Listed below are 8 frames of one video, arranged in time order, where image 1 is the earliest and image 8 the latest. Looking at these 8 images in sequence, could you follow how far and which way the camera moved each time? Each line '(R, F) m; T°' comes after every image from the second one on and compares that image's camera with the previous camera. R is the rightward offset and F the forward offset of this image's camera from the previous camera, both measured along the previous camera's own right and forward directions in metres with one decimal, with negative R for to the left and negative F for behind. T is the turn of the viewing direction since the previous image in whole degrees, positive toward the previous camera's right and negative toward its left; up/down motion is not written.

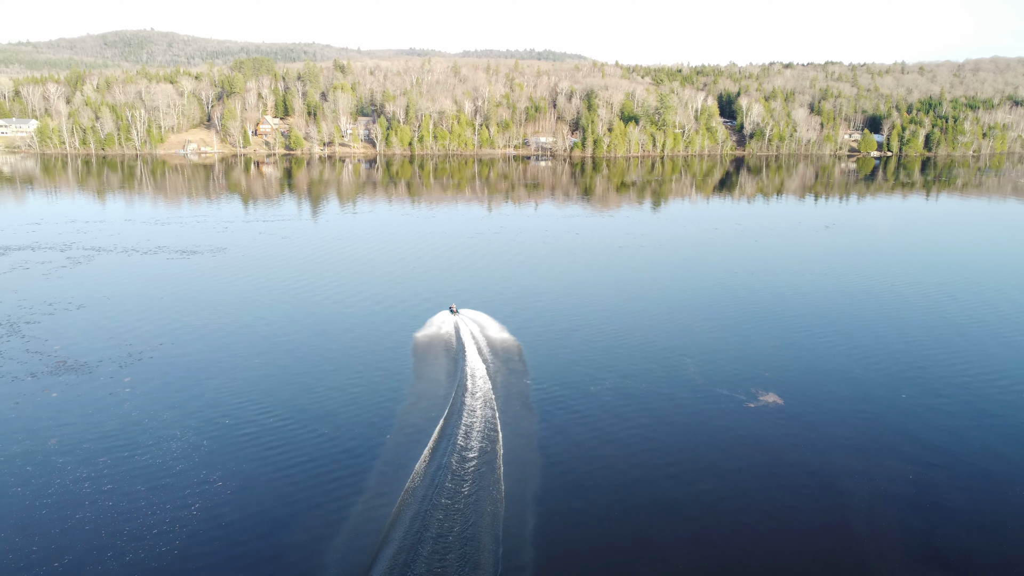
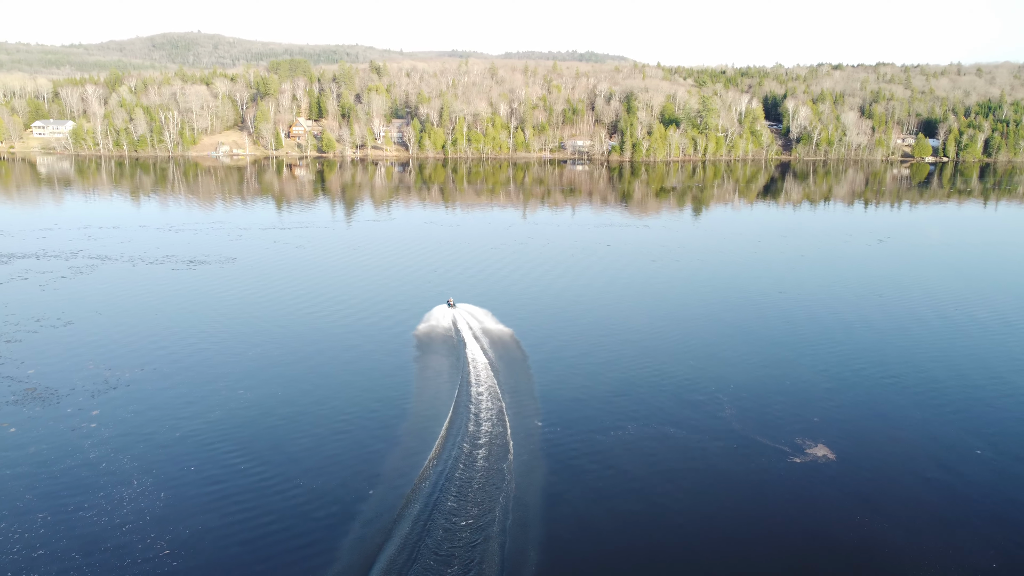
(+0.7, +2.8) m; -3°
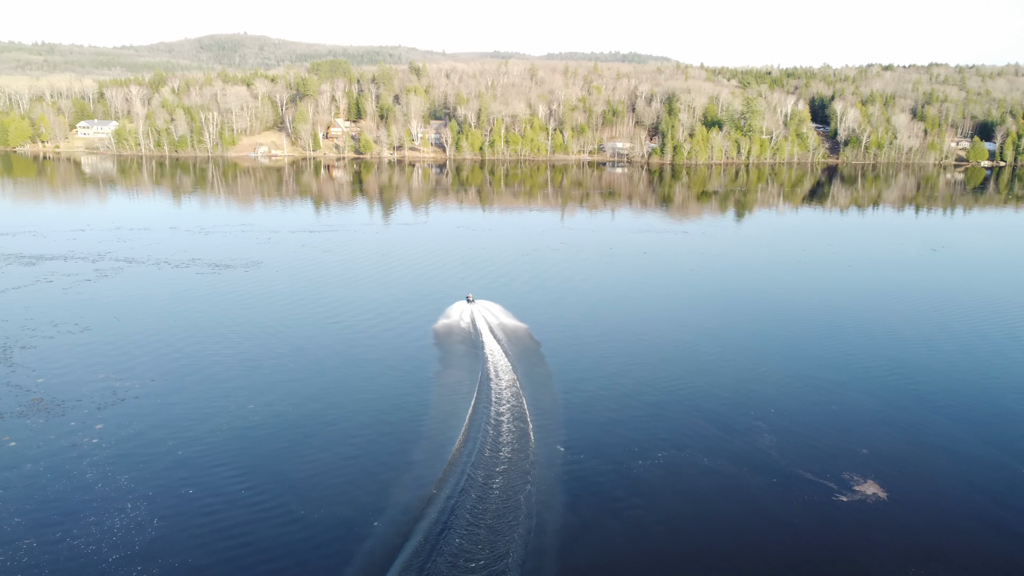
(+0.4, +1.4) m; -3°
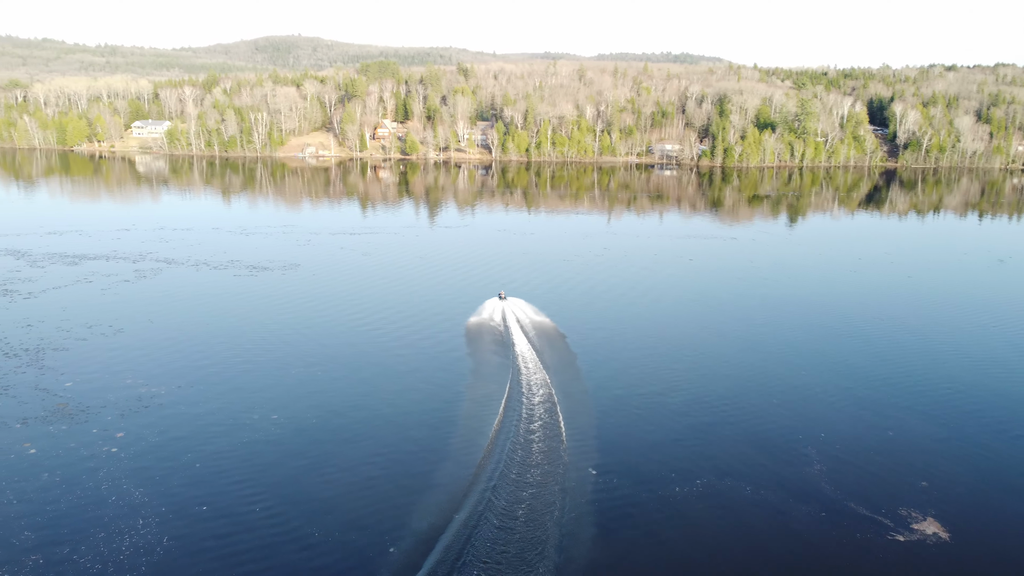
(+0.4, +1.0) m; -3°
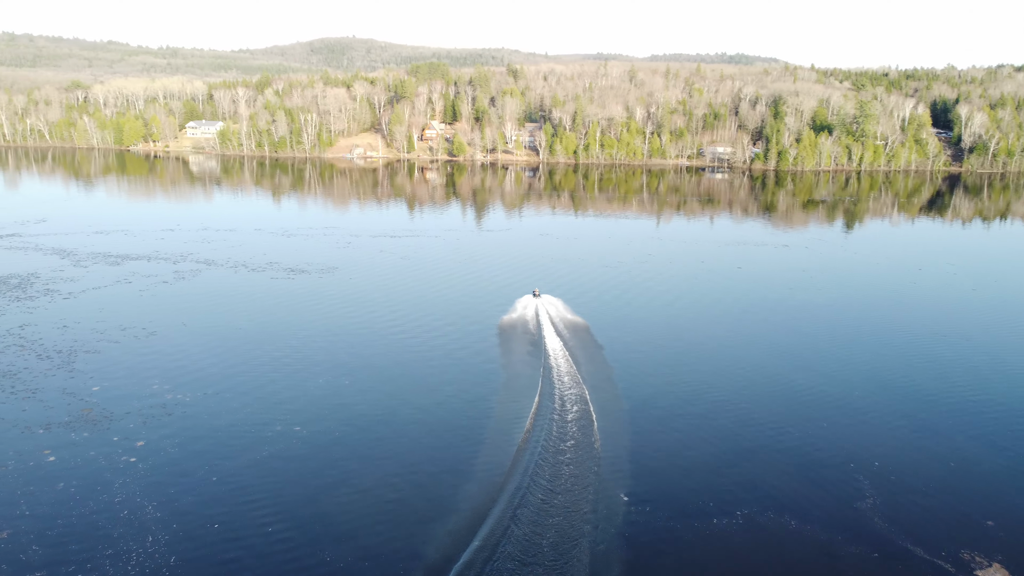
(+0.4, +1.0) m; -3°
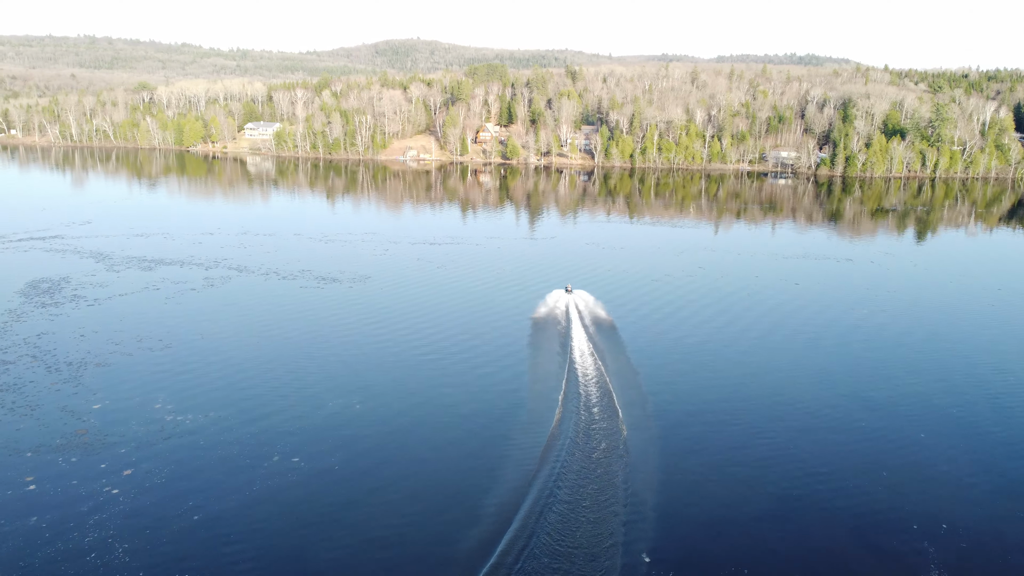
(+0.9, +2.0) m; -4°
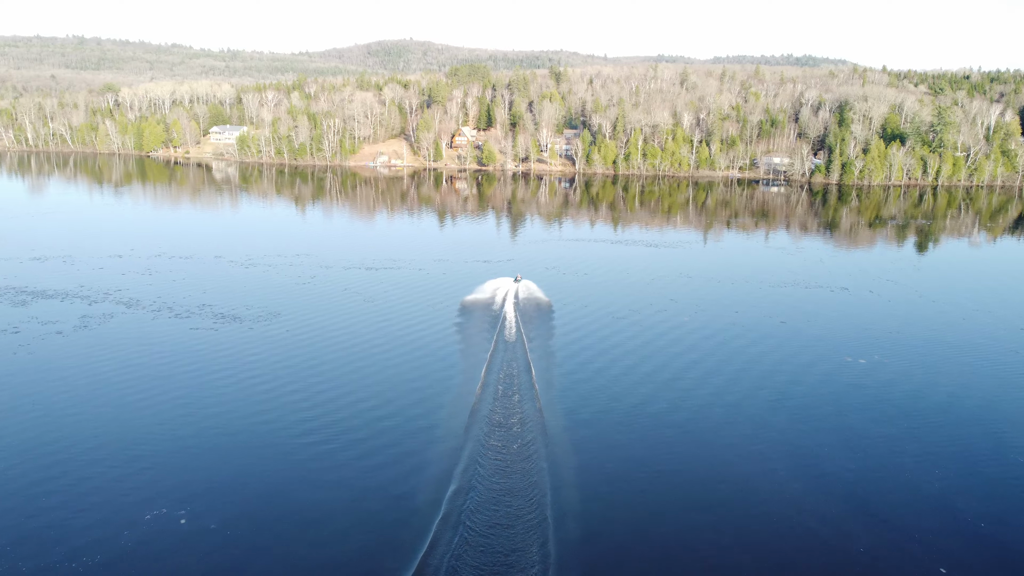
(+2.4, +5.6) m; 0°
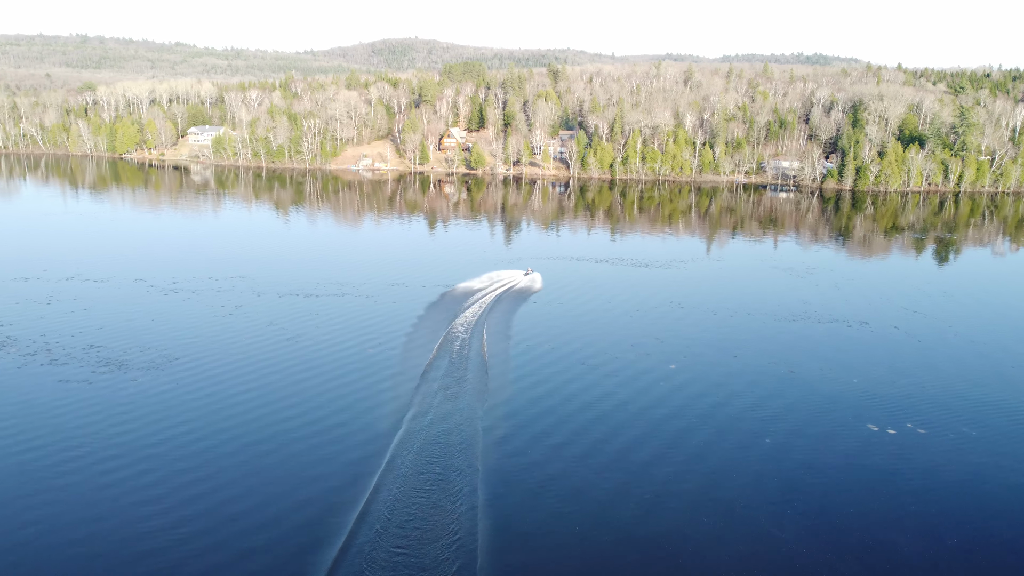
(+1.9, +5.7) m; -1°
